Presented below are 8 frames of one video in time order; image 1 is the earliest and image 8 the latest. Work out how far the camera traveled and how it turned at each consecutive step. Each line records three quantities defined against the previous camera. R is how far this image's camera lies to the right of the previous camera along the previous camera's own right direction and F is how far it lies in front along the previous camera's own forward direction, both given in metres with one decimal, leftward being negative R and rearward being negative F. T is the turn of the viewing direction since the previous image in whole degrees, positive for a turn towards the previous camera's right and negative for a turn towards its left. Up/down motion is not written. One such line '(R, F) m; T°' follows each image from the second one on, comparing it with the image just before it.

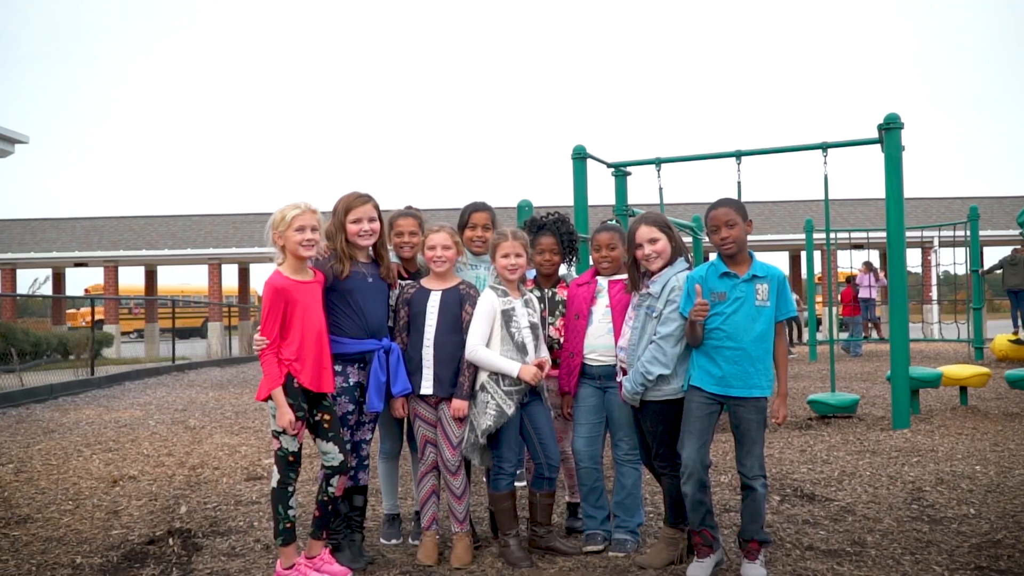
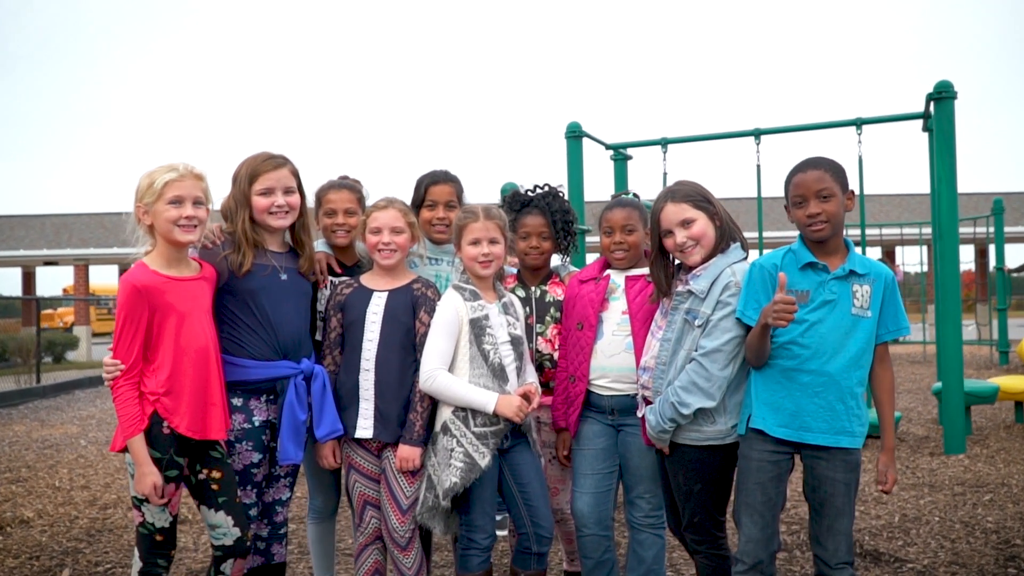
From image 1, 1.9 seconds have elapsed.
(0.0, +1.6) m; 0°
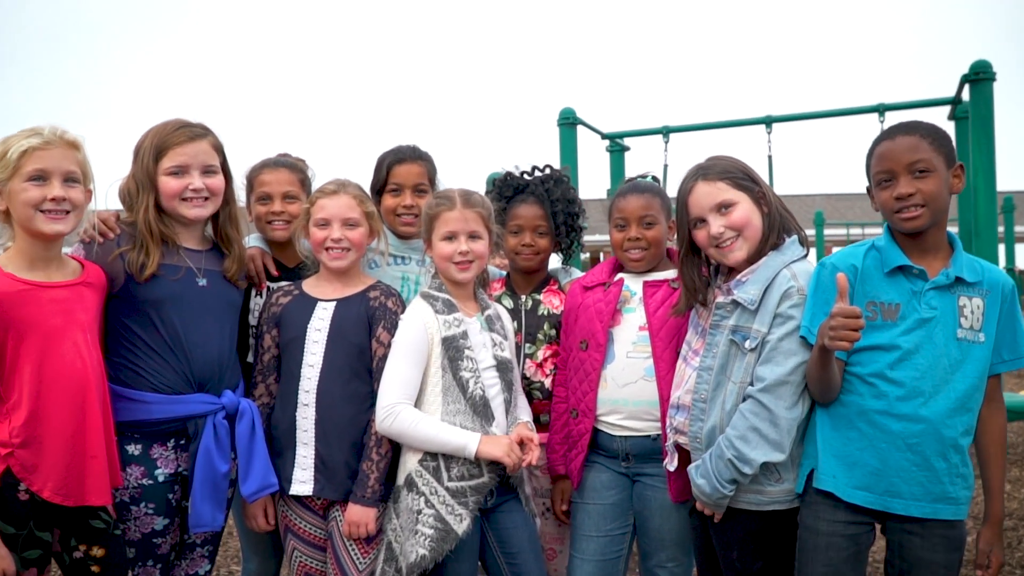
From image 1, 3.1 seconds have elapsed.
(0.0, +0.9) m; +1°
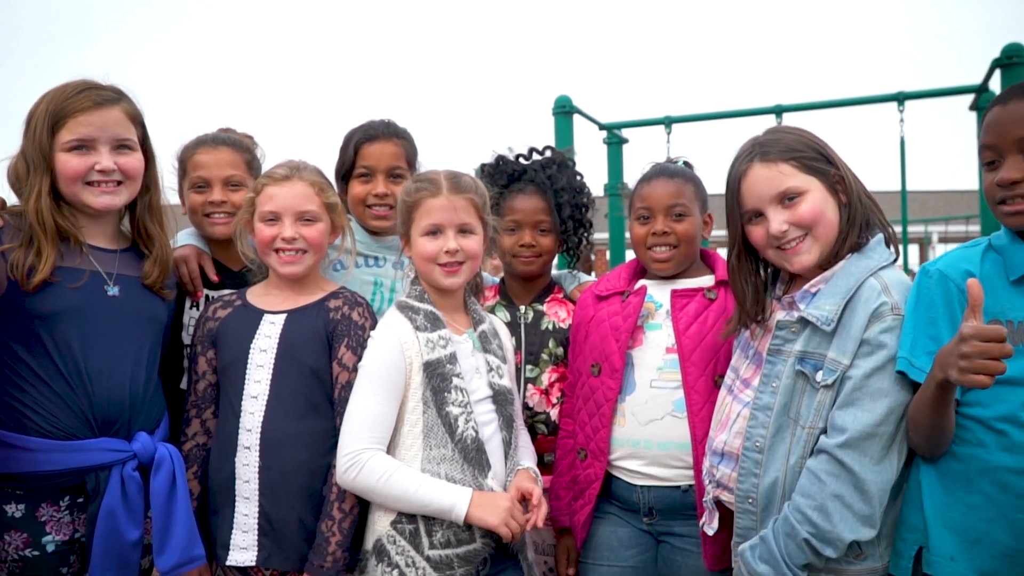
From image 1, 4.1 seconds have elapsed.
(0.0, +0.6) m; +1°
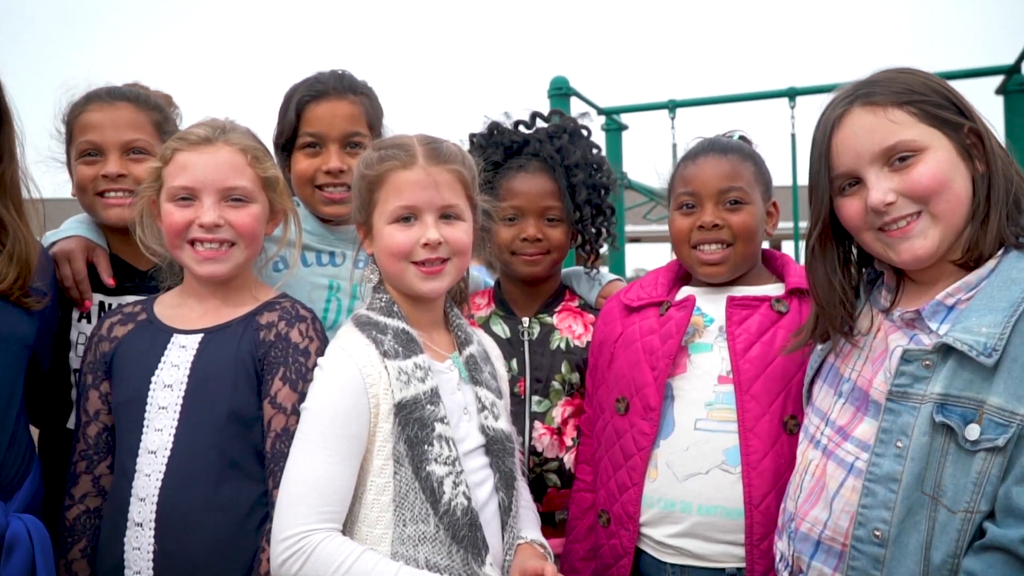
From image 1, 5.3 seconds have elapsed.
(0.0, +0.7) m; +1°
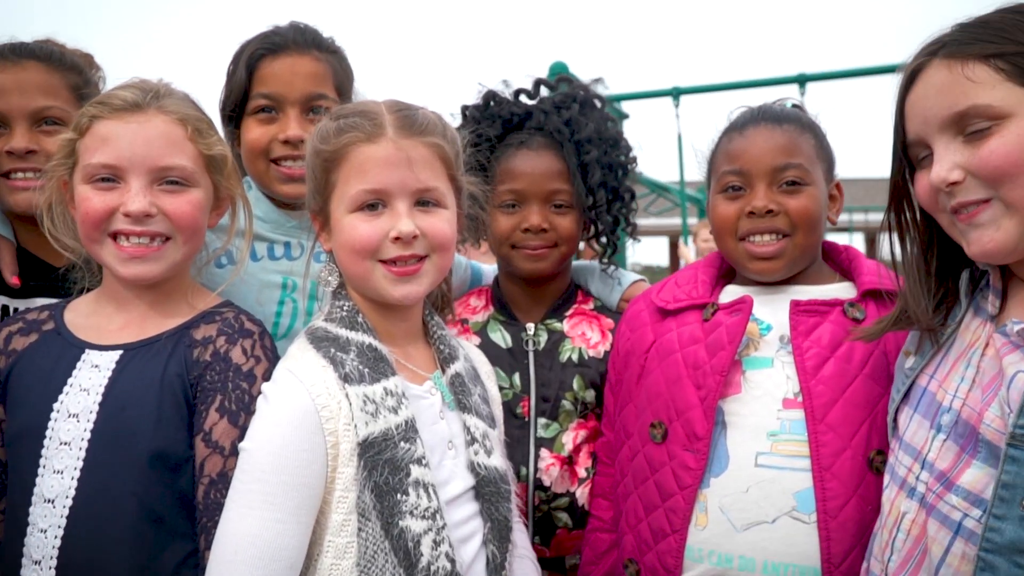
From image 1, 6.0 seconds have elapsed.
(0.0, +0.4) m; -1°
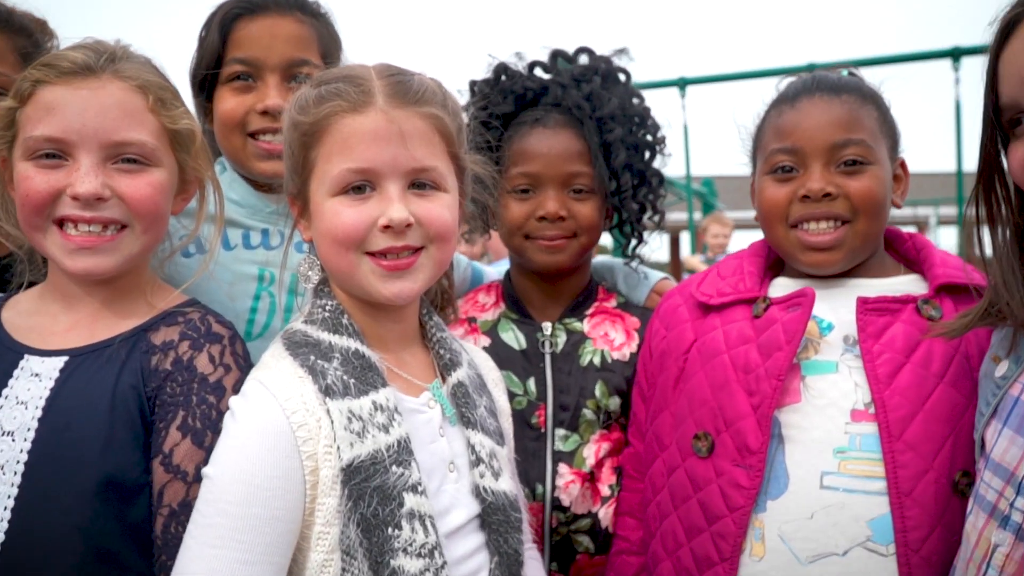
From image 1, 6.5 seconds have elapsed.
(0.0, +0.2) m; -1°
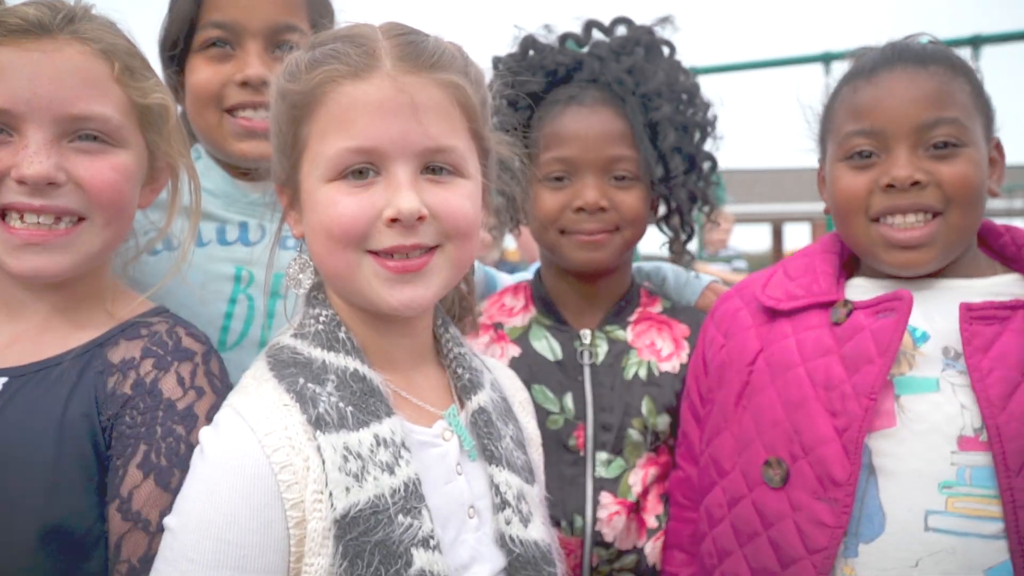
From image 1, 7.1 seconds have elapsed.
(0.0, +0.2) m; -1°
